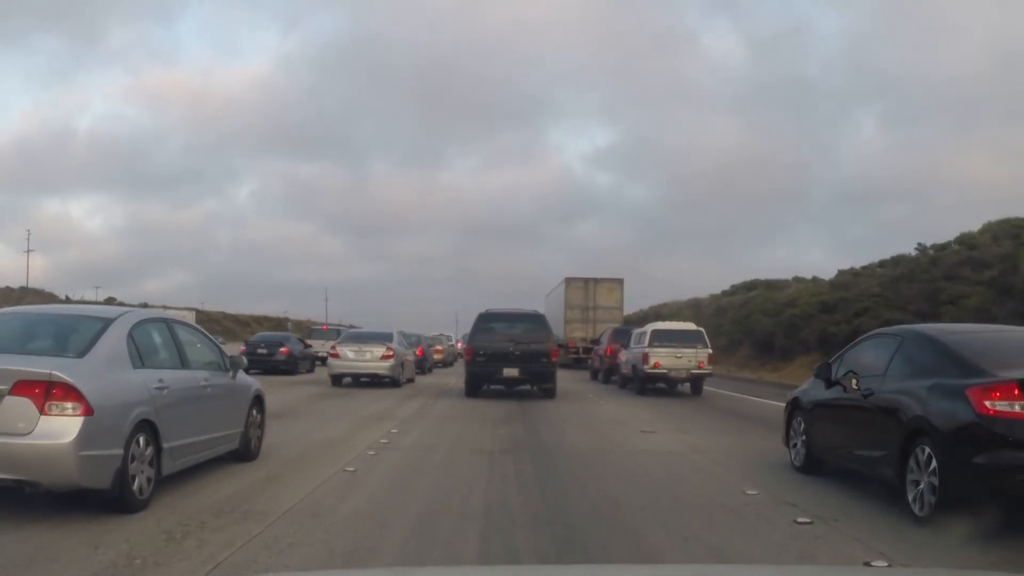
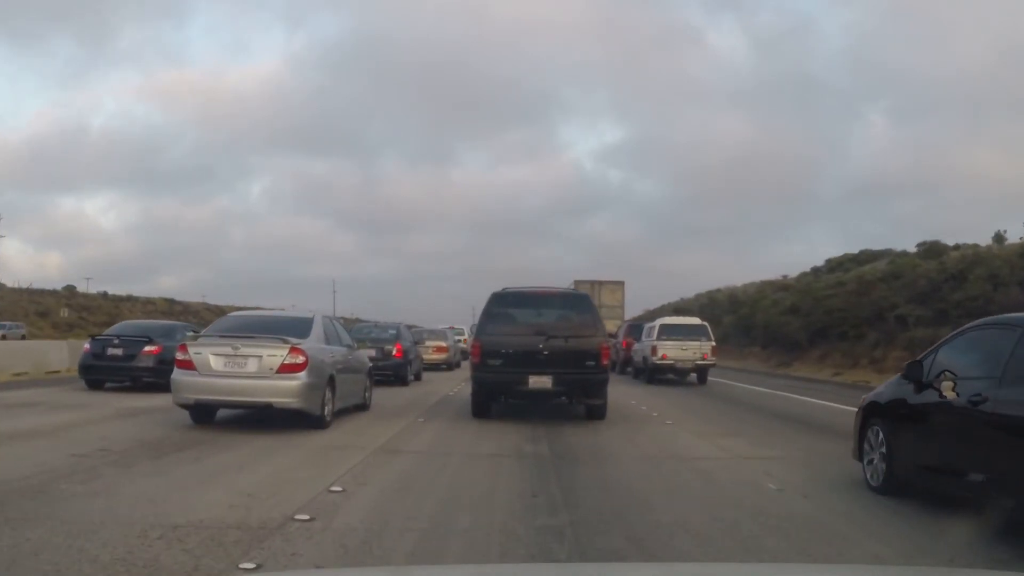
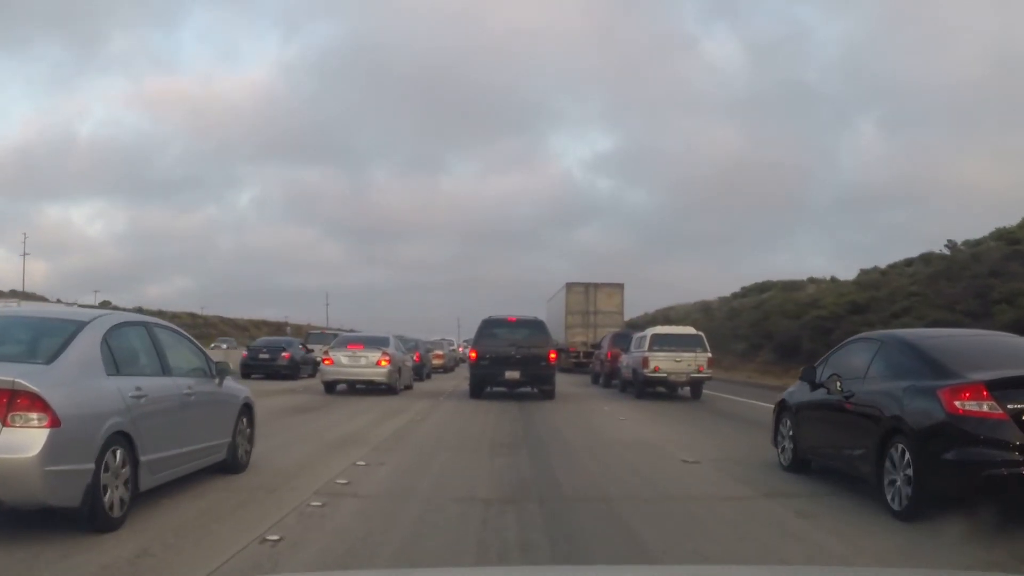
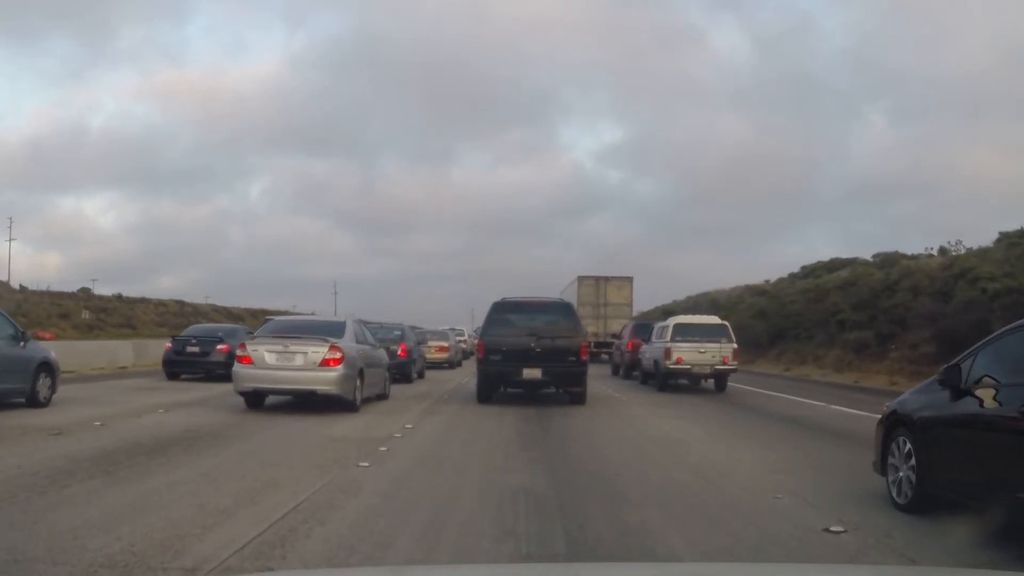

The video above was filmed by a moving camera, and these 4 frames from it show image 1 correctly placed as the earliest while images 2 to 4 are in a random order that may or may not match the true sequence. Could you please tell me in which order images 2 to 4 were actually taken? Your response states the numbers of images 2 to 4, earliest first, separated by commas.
3, 4, 2
